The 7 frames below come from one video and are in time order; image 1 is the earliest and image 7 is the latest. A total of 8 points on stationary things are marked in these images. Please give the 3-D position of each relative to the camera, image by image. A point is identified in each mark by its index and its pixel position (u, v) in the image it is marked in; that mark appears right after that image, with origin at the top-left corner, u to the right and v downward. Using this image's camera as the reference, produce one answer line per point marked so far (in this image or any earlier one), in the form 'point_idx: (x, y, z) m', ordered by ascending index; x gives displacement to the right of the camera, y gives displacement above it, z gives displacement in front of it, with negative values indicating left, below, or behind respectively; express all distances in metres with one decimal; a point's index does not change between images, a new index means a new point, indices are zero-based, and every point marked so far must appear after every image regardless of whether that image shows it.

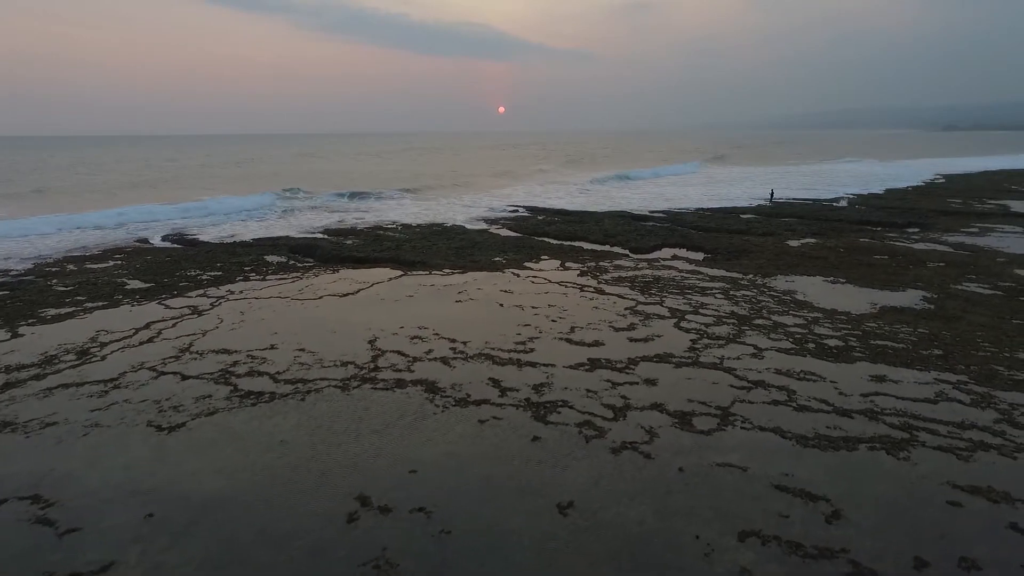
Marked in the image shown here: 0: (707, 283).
0: (+3.6, +0.1, +11.6) m
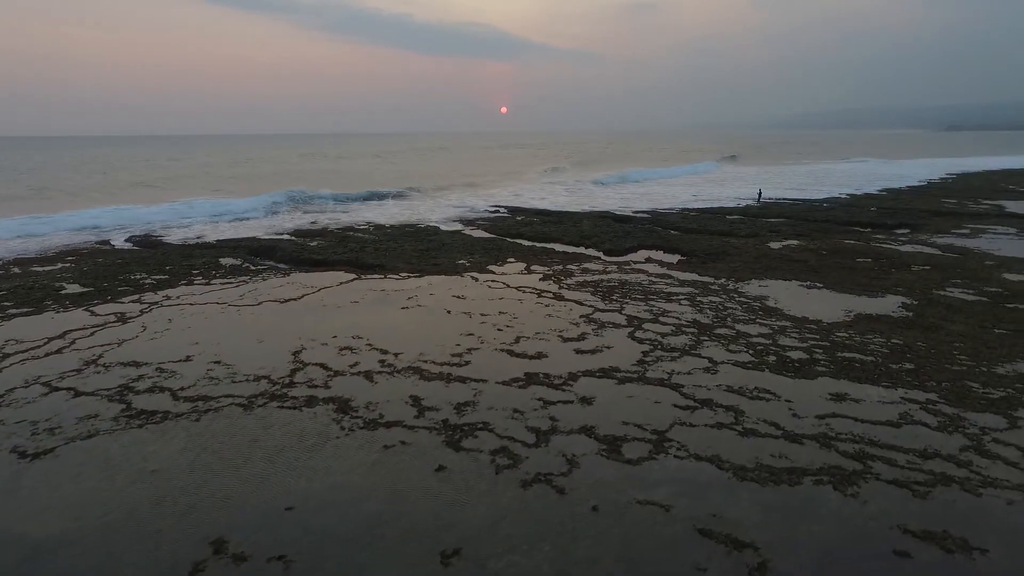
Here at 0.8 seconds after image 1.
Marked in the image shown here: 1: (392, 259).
0: (+2.9, 0.0, +11.0) m
1: (-2.7, +0.6, +13.5) m
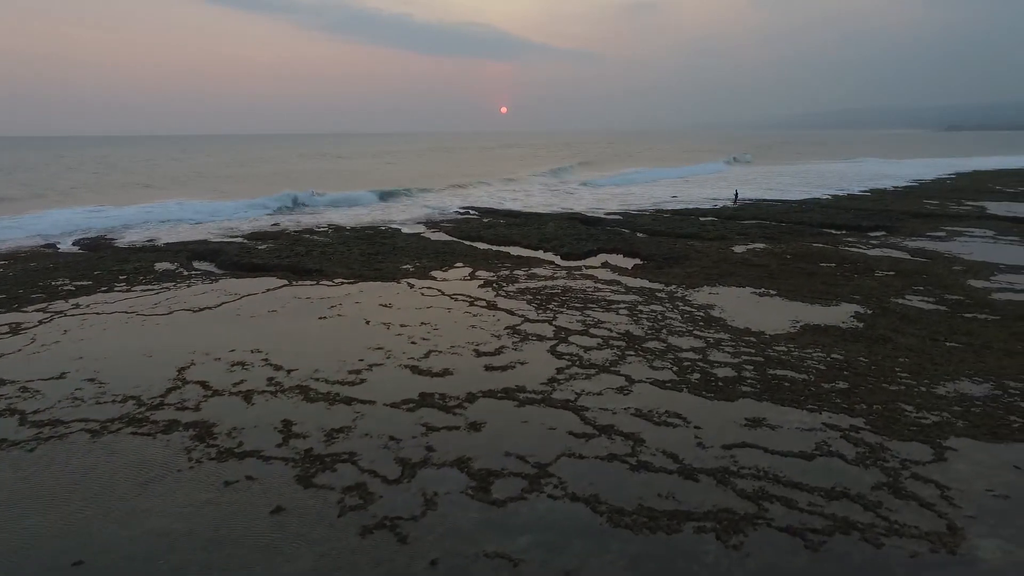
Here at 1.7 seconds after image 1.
0: (+1.8, -0.1, +10.3) m
1: (-3.8, +0.5, +12.9) m
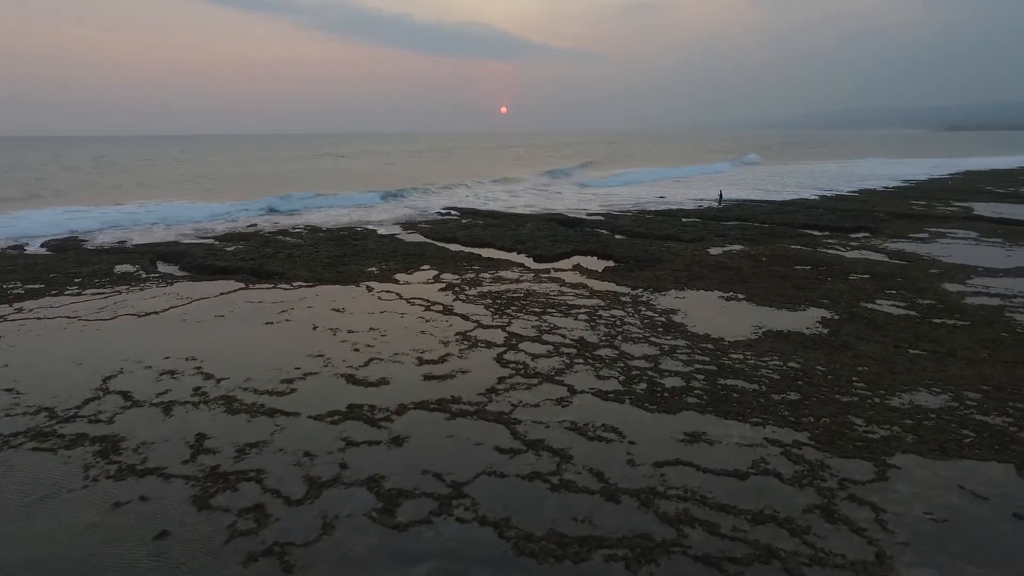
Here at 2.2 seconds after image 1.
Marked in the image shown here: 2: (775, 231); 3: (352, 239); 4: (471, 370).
0: (+1.1, -0.2, +10.0) m
1: (-4.4, +0.4, +12.6) m
2: (+7.2, +1.6, +16.8) m
3: (-4.2, +1.3, +16.1) m
4: (-0.5, -0.9, +7.0) m
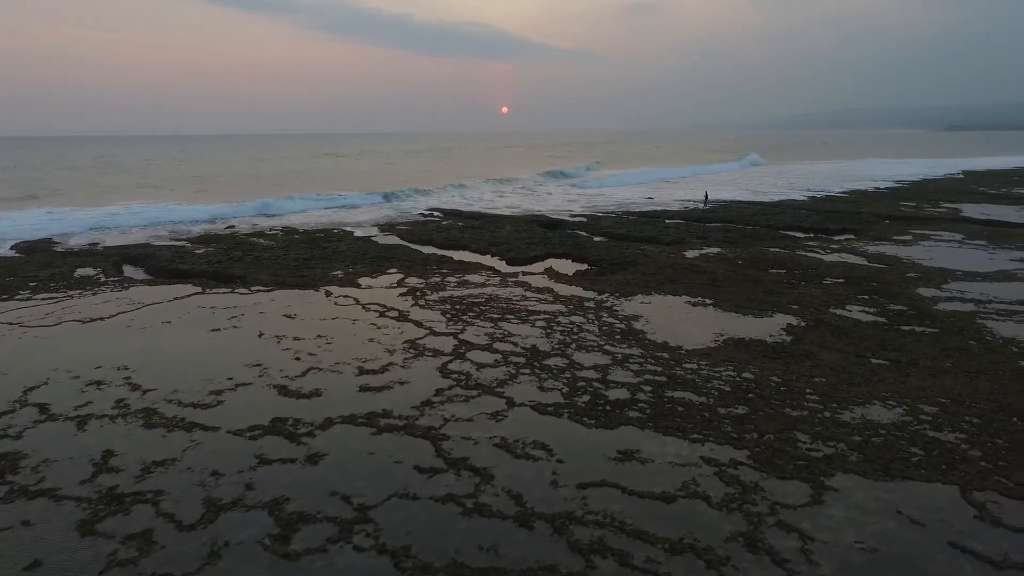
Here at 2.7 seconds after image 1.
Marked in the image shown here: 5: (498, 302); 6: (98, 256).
0: (+0.5, -0.3, +9.8) m
1: (-5.0, +0.4, +12.3) m
2: (+6.6, +1.5, +16.5) m
3: (-4.8, +1.2, +15.8) m
4: (-1.1, -1.0, +6.7) m
5: (-0.2, -0.2, +10.0) m
6: (-9.7, +0.8, +14.4) m
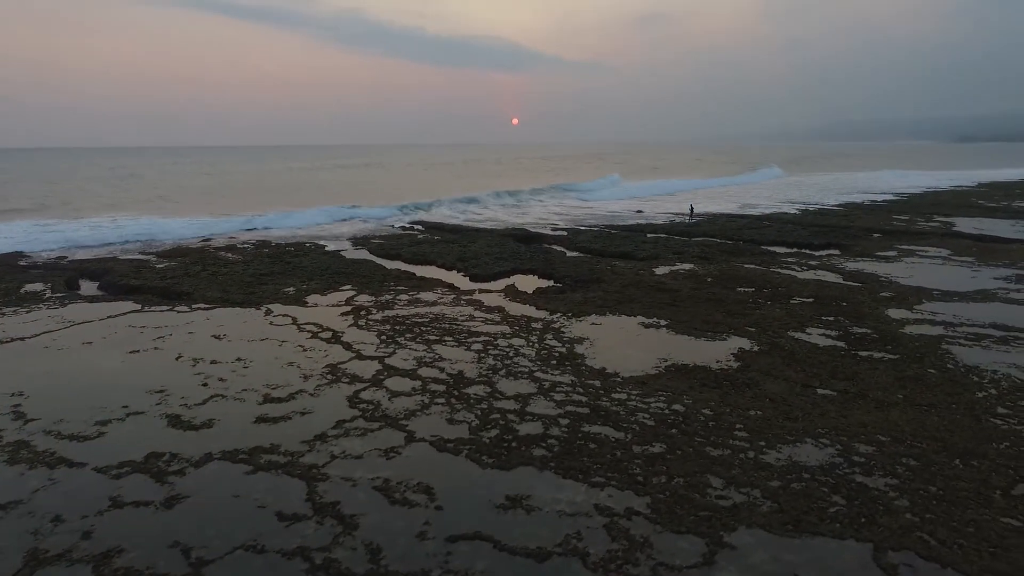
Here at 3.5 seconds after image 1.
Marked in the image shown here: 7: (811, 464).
0: (-0.4, -0.6, +9.3) m
1: (-5.8, 0.0, +12.0) m
2: (+5.8, +1.0, +16.0) m
3: (-5.5, +0.8, +15.5) m
4: (-2.0, -1.2, +6.3) m
5: (-1.1, -0.5, +9.5) m
6: (-10.4, +0.4, +14.1) m
7: (+2.5, -1.5, +5.2) m
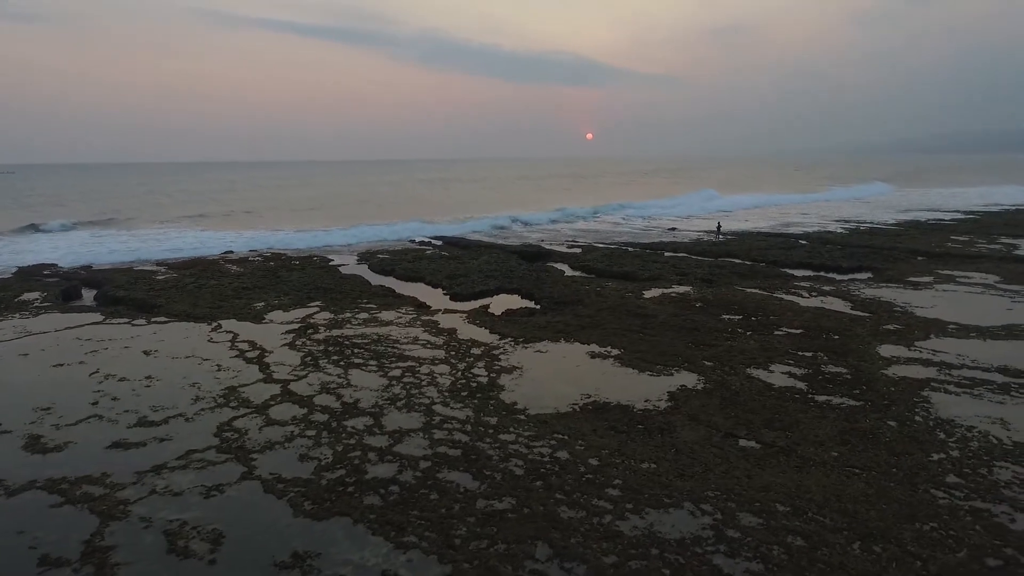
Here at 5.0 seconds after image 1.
0: (-1.2, -0.9, +8.8) m
1: (-6.4, -0.2, +12.1) m
2: (+5.7, +0.4, +14.8) m
3: (-5.6, +0.5, +15.5) m
4: (-3.2, -1.4, +5.9) m
5: (-1.9, -0.8, +9.1) m
6: (-10.7, +0.2, +14.7) m
7: (+1.1, -1.7, +4.3) m
